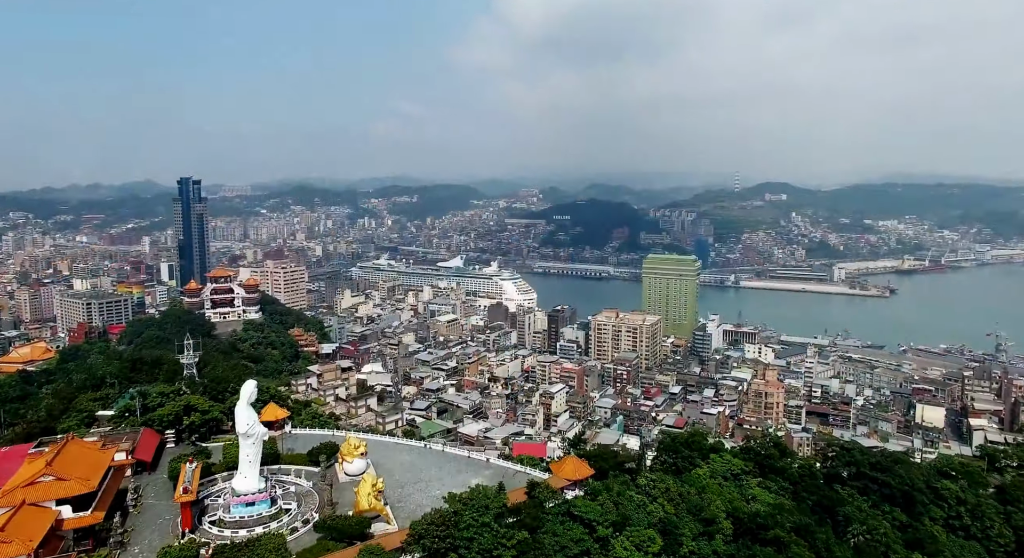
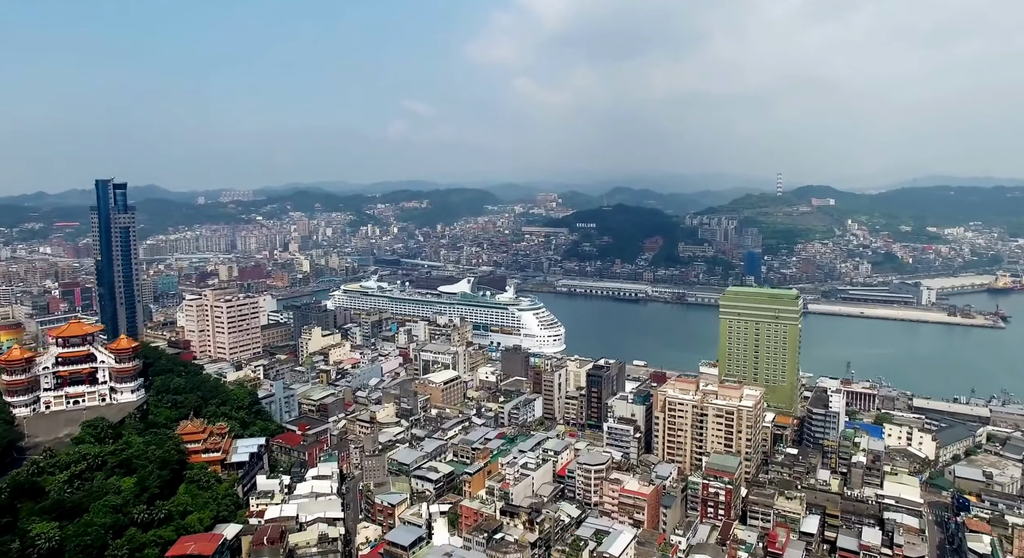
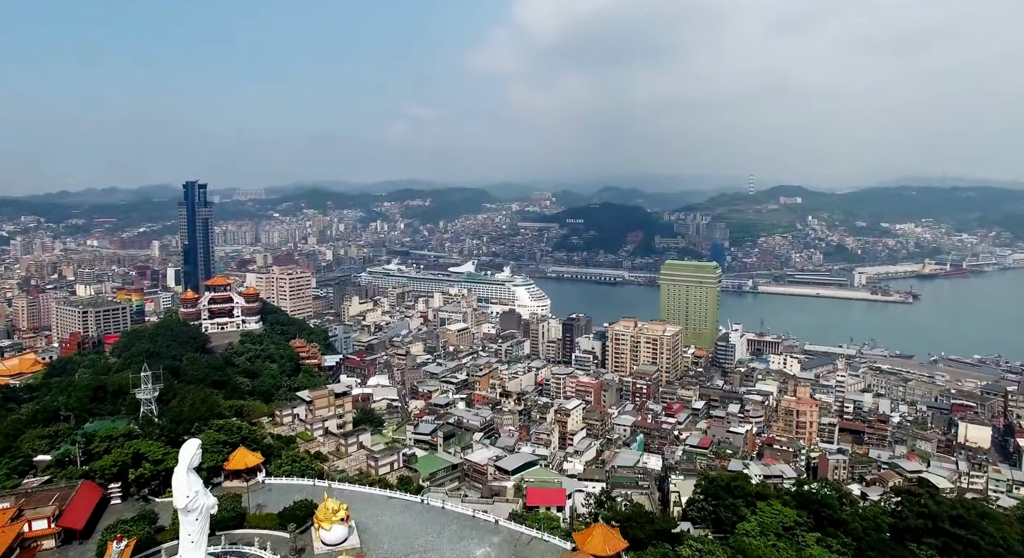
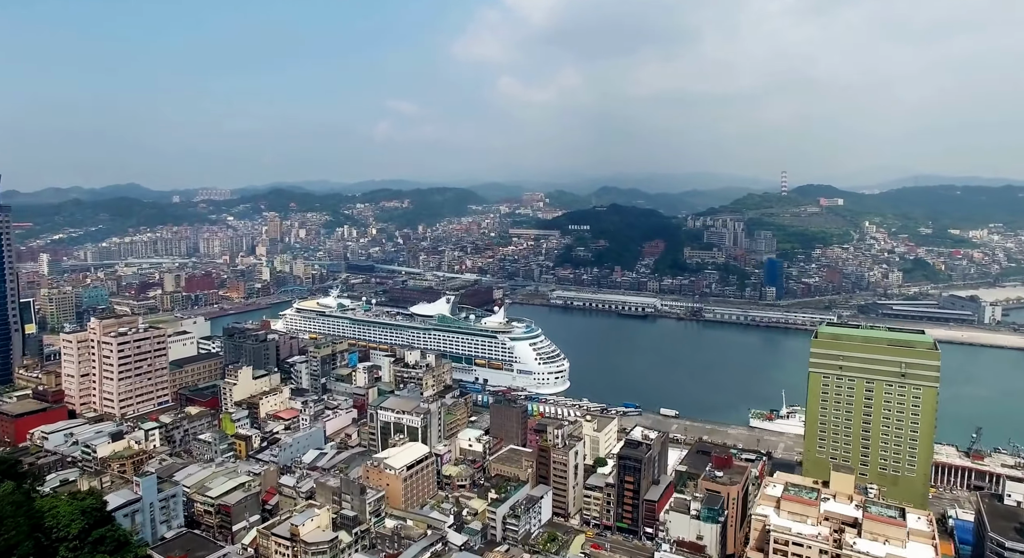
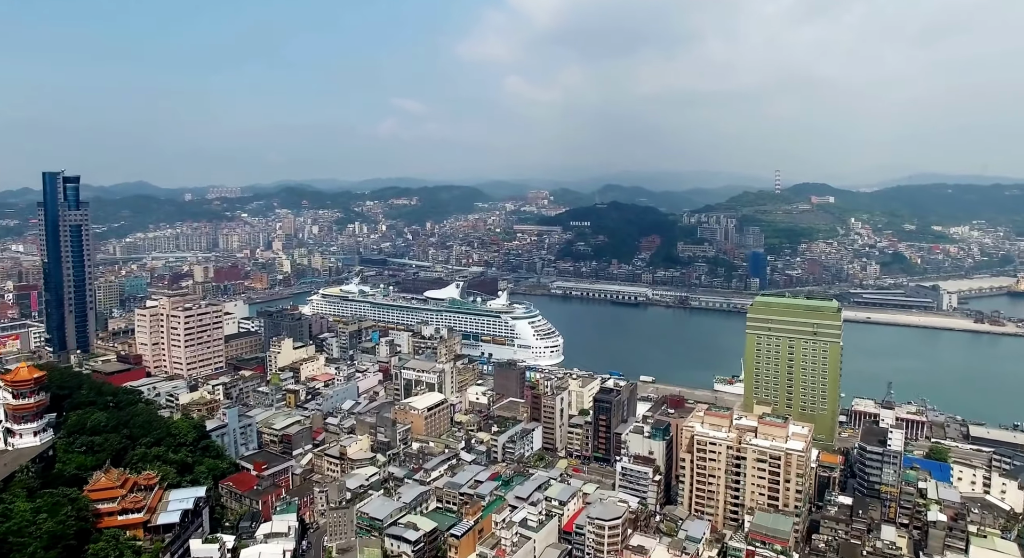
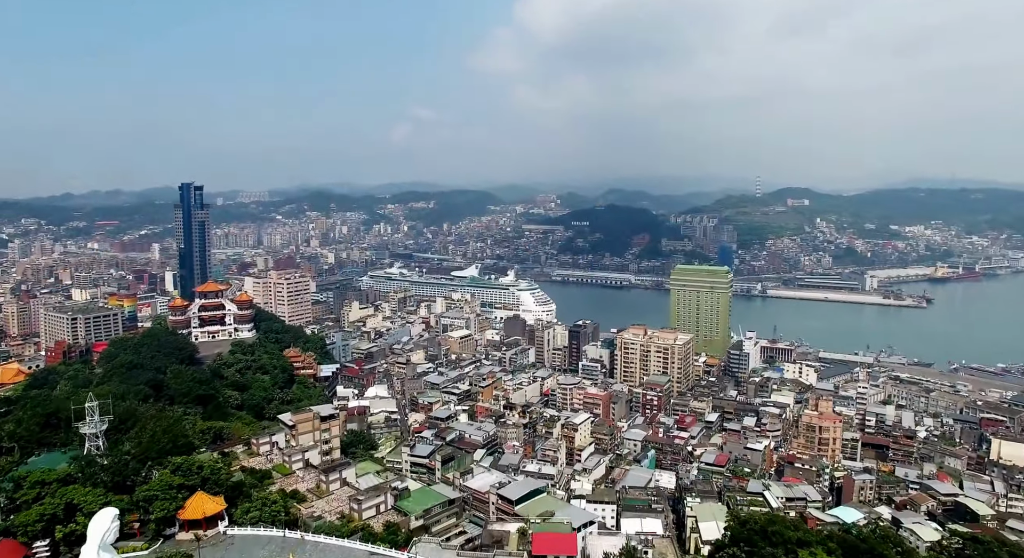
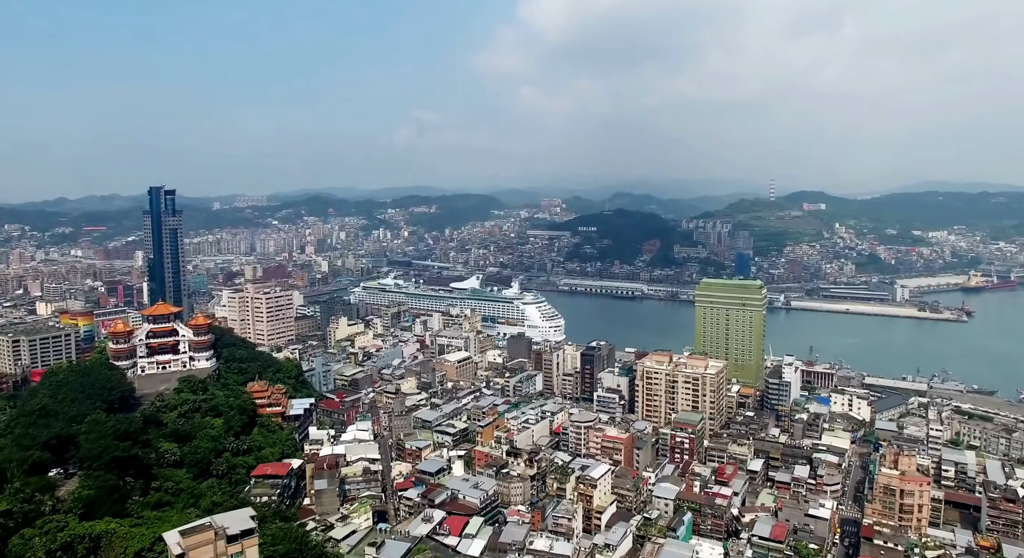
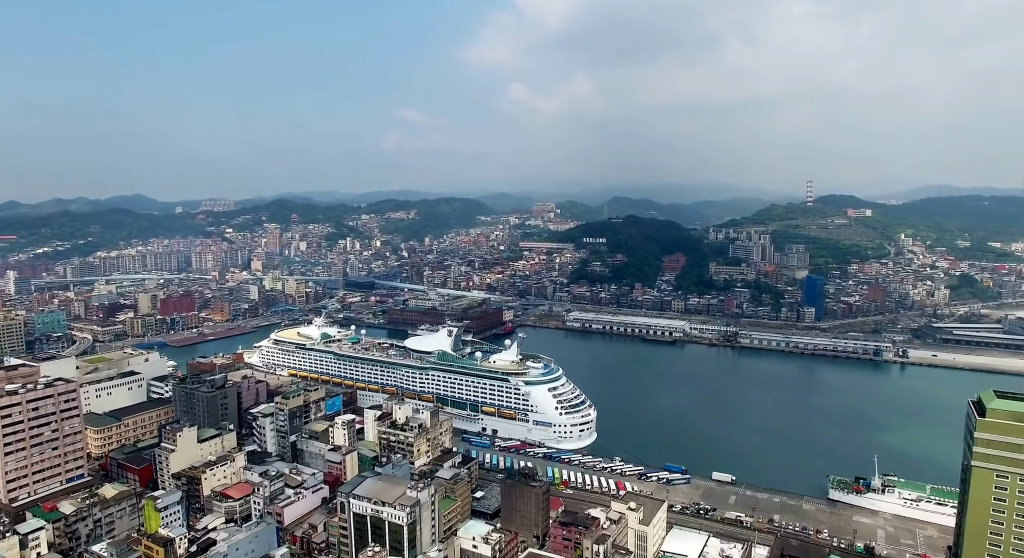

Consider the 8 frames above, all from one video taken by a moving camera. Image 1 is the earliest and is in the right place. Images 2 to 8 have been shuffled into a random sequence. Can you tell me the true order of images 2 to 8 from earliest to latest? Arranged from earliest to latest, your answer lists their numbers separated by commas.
3, 6, 7, 2, 5, 4, 8
